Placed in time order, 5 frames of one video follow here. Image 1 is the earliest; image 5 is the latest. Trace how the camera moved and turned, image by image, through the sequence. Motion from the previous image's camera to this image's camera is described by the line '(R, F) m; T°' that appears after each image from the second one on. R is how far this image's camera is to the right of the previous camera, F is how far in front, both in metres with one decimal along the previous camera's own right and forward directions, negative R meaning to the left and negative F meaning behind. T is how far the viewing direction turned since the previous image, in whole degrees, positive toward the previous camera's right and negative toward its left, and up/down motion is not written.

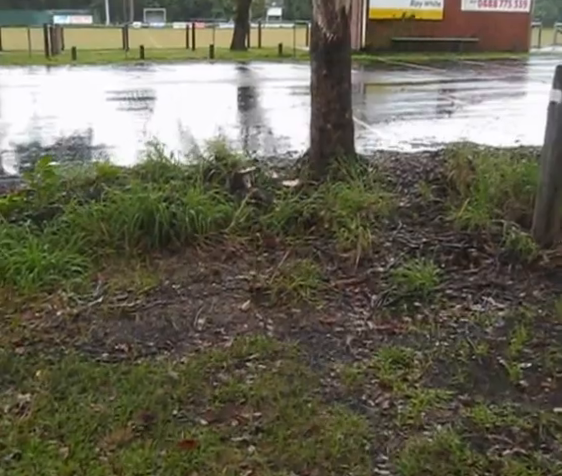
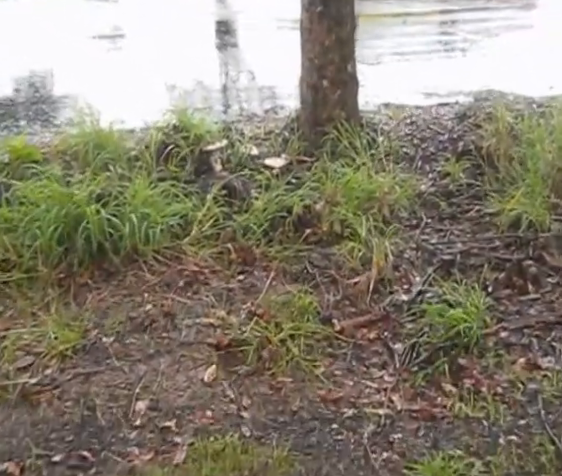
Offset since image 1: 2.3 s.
(0.0, +1.2) m; +1°
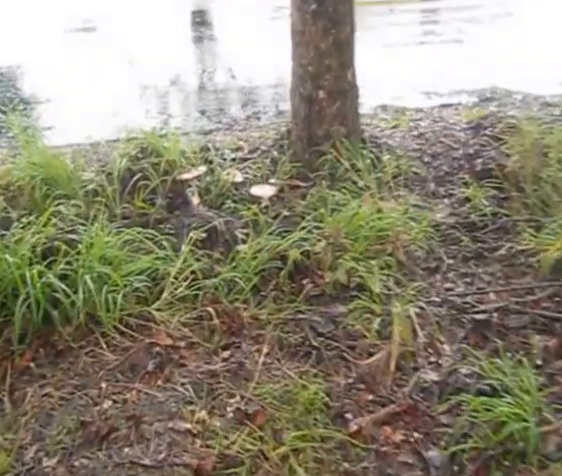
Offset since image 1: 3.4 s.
(0.0, +0.6) m; +2°
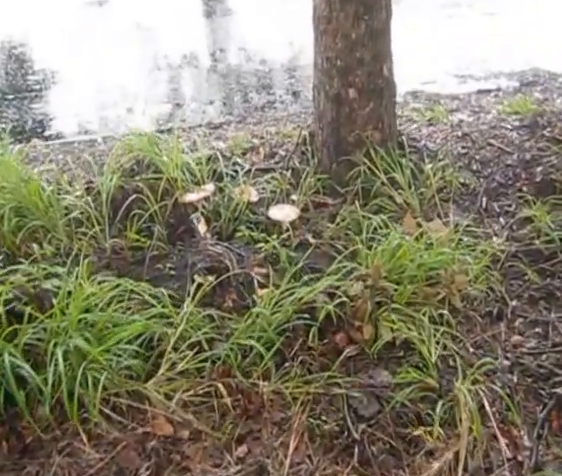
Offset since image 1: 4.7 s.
(0.0, +0.5) m; -1°
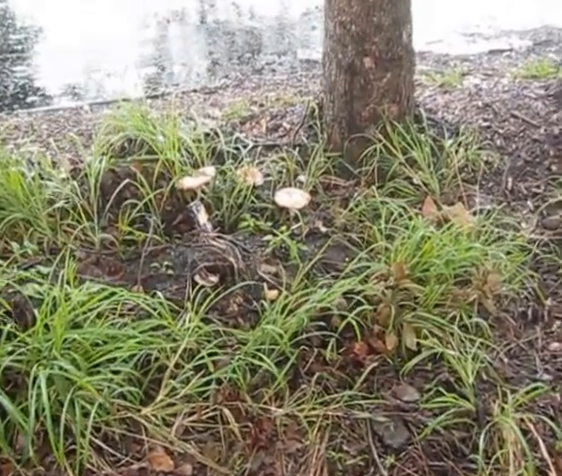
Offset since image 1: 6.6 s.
(-0.1, +0.3) m; +1°
